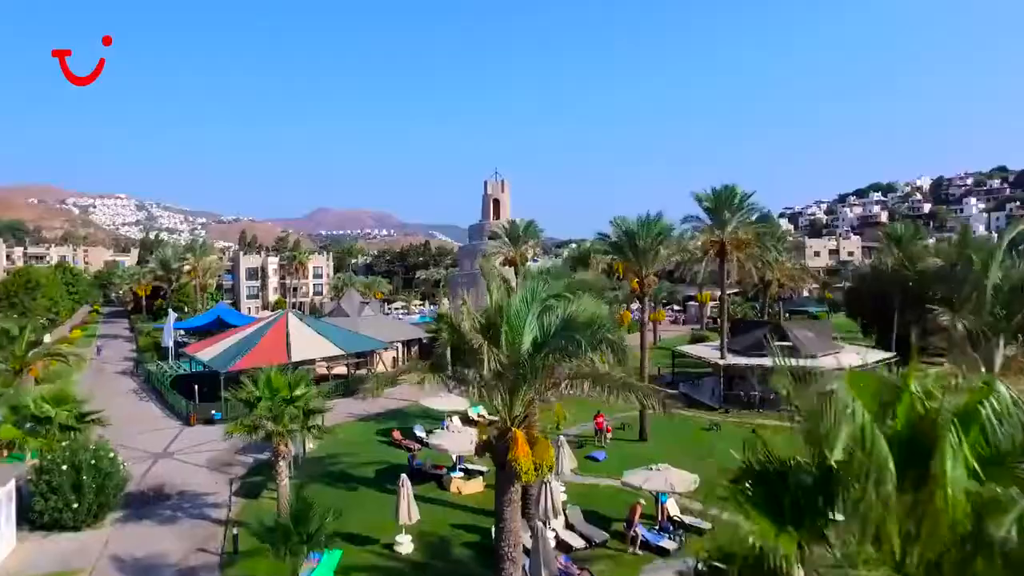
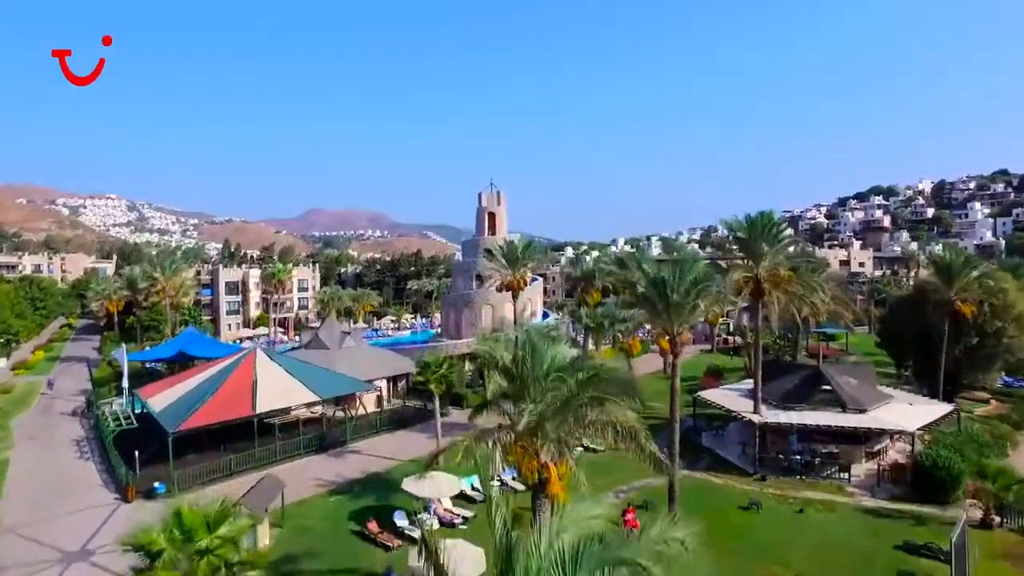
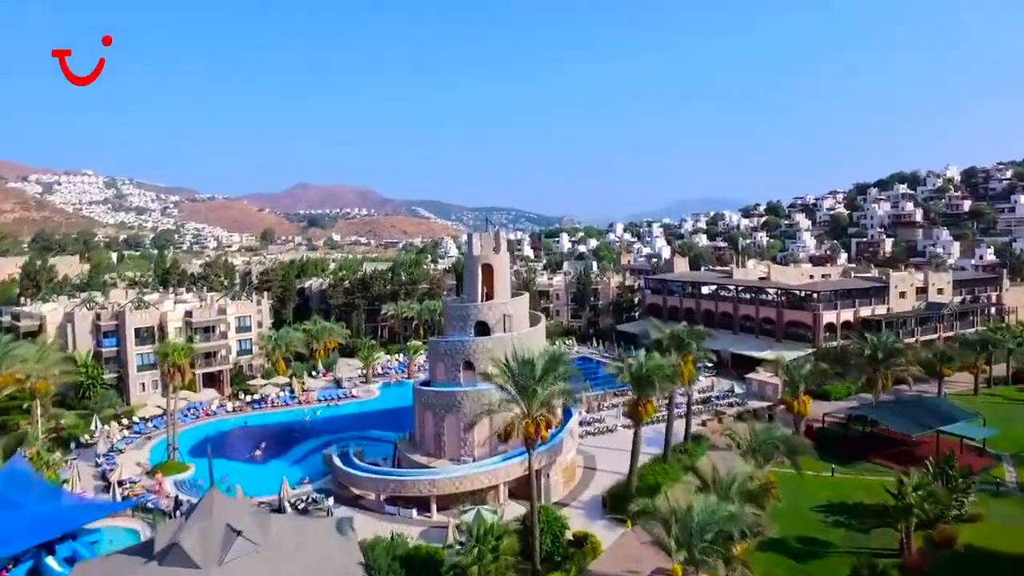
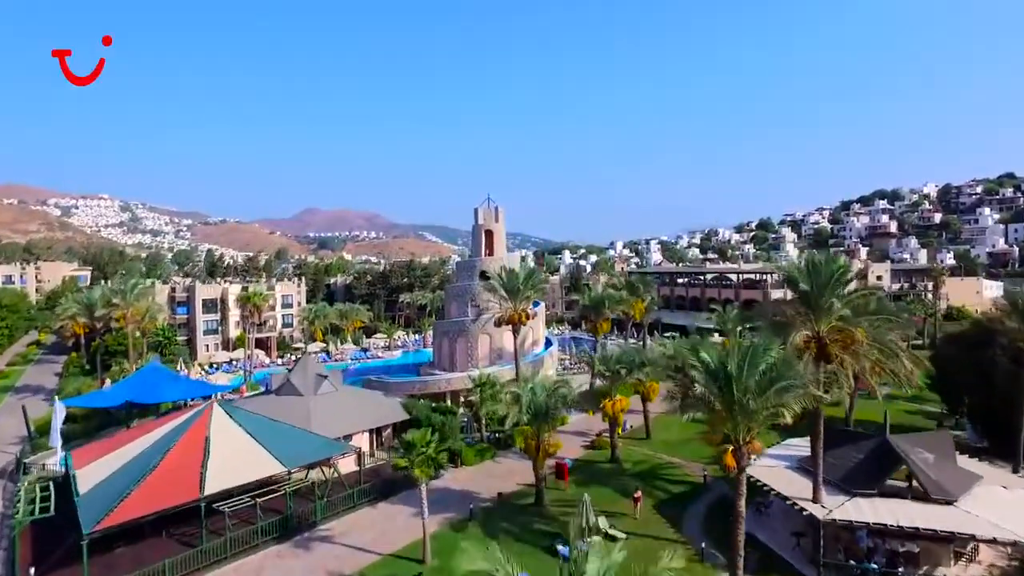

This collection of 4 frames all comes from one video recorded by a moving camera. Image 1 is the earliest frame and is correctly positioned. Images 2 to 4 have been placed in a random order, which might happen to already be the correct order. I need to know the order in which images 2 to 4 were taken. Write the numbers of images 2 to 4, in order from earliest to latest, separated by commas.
2, 4, 3
